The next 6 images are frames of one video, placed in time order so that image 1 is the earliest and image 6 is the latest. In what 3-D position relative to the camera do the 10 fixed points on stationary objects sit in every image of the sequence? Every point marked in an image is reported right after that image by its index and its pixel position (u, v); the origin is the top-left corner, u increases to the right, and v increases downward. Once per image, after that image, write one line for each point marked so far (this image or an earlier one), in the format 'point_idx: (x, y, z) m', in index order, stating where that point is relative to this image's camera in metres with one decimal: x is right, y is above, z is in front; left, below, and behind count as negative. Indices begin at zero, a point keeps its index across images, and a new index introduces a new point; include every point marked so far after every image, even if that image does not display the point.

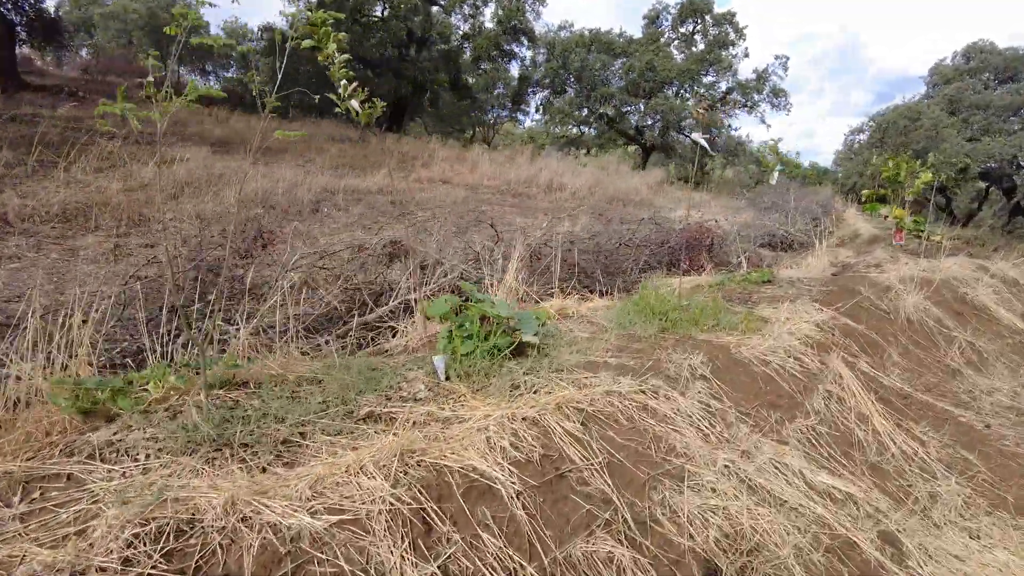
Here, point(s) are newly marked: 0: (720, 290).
0: (+1.5, 0.0, +4.6) m
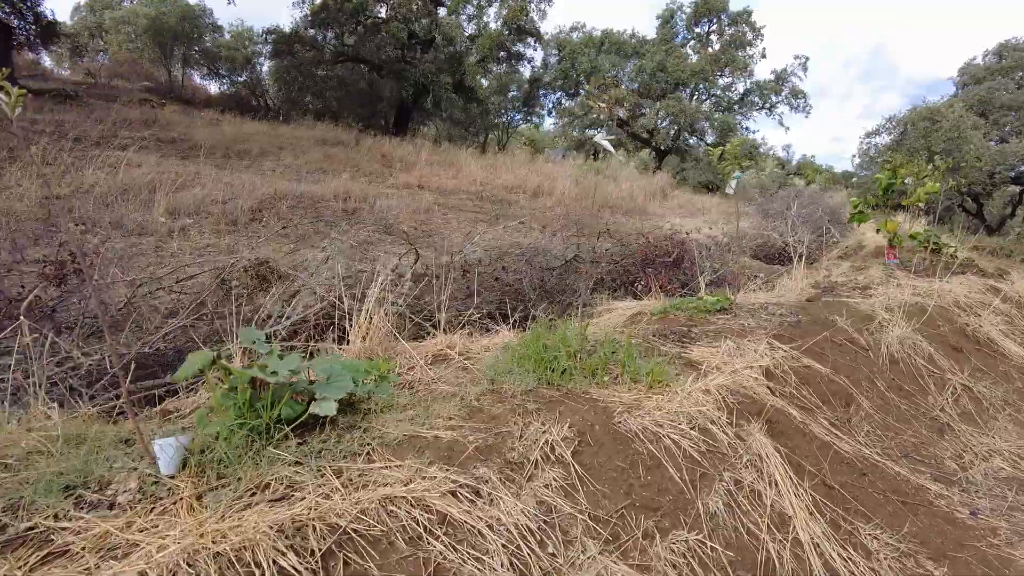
0: (+0.9, -0.2, +3.8) m
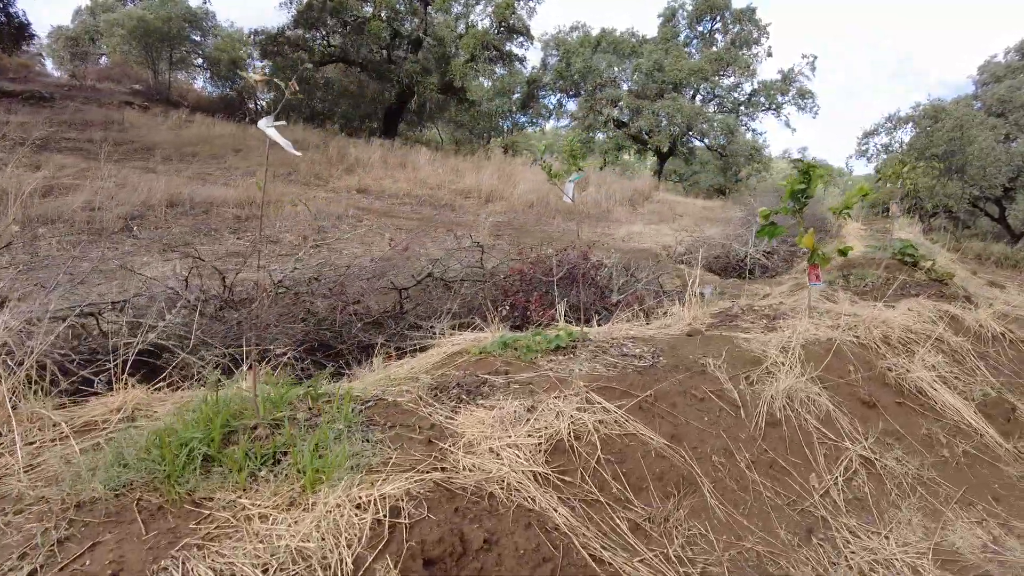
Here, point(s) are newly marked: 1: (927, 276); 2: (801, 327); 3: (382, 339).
0: (-0.2, -0.4, +3.0) m
1: (+4.3, +0.1, +6.4) m
2: (+1.6, -0.2, +3.5) m
3: (-0.8, -0.3, +3.7) m
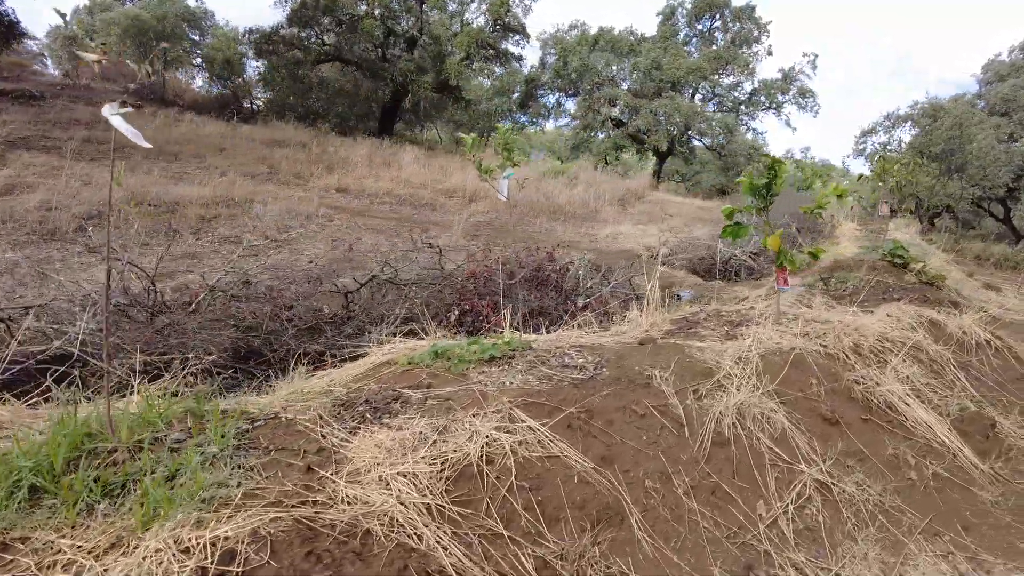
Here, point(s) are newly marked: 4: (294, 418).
0: (-0.5, -0.4, +2.7) m
1: (+4.0, +0.1, +6.1) m
2: (+1.3, -0.3, +3.2) m
3: (-1.1, -0.3, +3.4) m
4: (-0.8, -0.5, +2.2) m
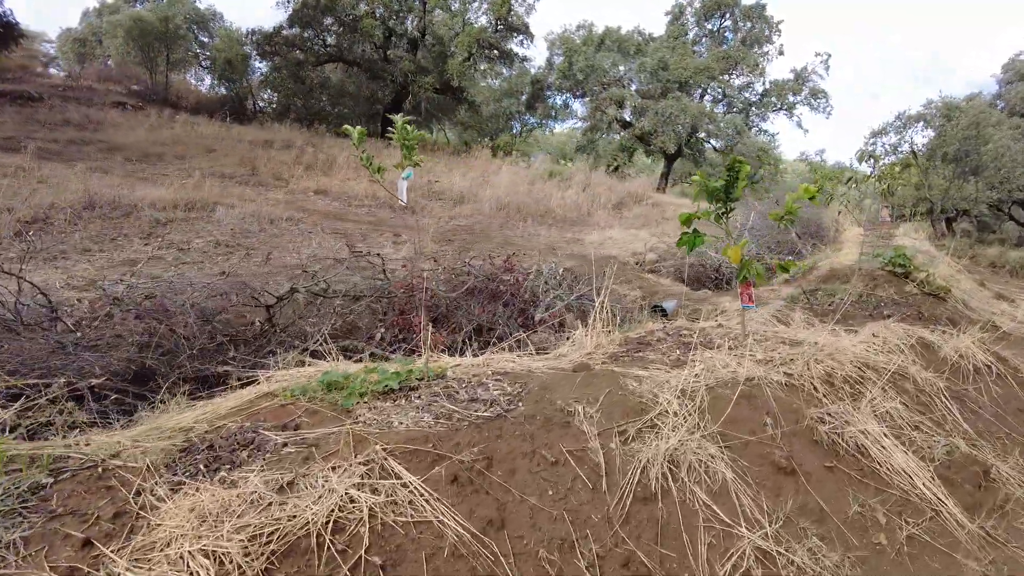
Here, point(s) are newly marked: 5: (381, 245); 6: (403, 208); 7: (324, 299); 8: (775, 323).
0: (-0.9, -0.5, +2.3) m
1: (+3.7, 0.0, +5.6) m
2: (+0.9, -0.3, +2.8) m
3: (-1.4, -0.4, +3.0) m
4: (-1.2, -0.5, +1.8) m
5: (-1.4, +0.4, +6.3) m
6: (-1.6, +1.2, +9.0) m
7: (-1.2, -0.1, +3.8) m
8: (+1.6, -0.2, +3.7) m
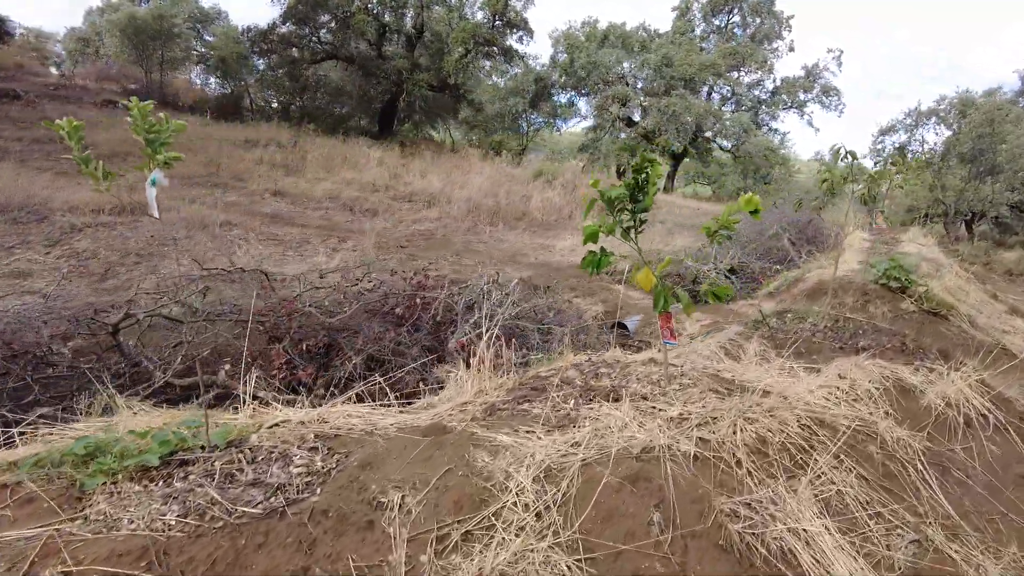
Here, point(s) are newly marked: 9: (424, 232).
0: (-1.5, -0.6, +1.7) m
1: (+3.2, -0.2, +4.9) m
2: (+0.4, -0.5, +2.1) m
3: (-2.0, -0.5, +2.4) m
4: (-1.8, -0.6, +1.2) m
5: (-1.8, +0.3, +5.7) m
6: (-2.0, +1.1, +8.4) m
7: (-1.7, -0.2, +3.2) m
8: (+1.0, -0.3, +3.0) m
9: (-1.0, +0.7, +7.4) m
